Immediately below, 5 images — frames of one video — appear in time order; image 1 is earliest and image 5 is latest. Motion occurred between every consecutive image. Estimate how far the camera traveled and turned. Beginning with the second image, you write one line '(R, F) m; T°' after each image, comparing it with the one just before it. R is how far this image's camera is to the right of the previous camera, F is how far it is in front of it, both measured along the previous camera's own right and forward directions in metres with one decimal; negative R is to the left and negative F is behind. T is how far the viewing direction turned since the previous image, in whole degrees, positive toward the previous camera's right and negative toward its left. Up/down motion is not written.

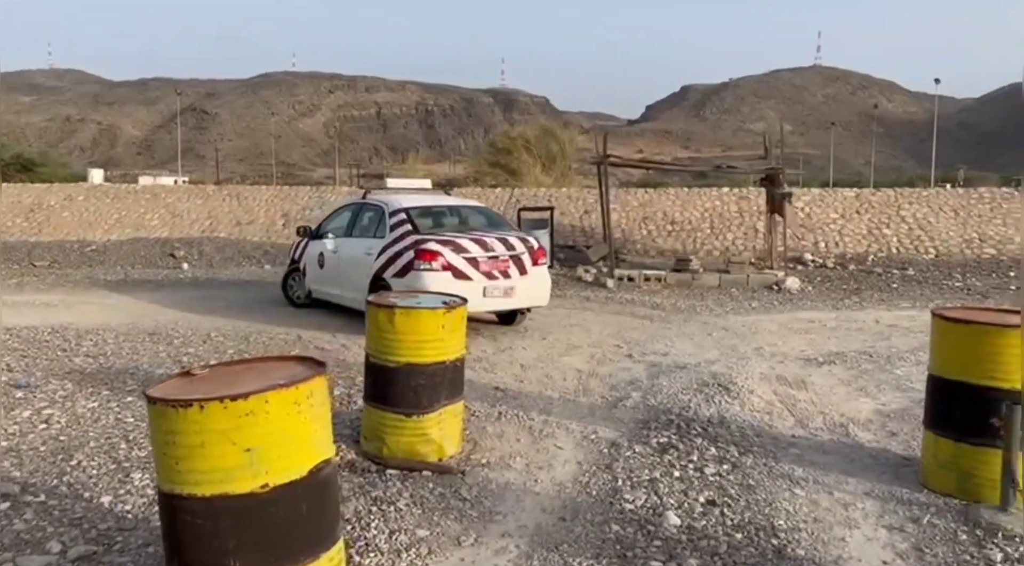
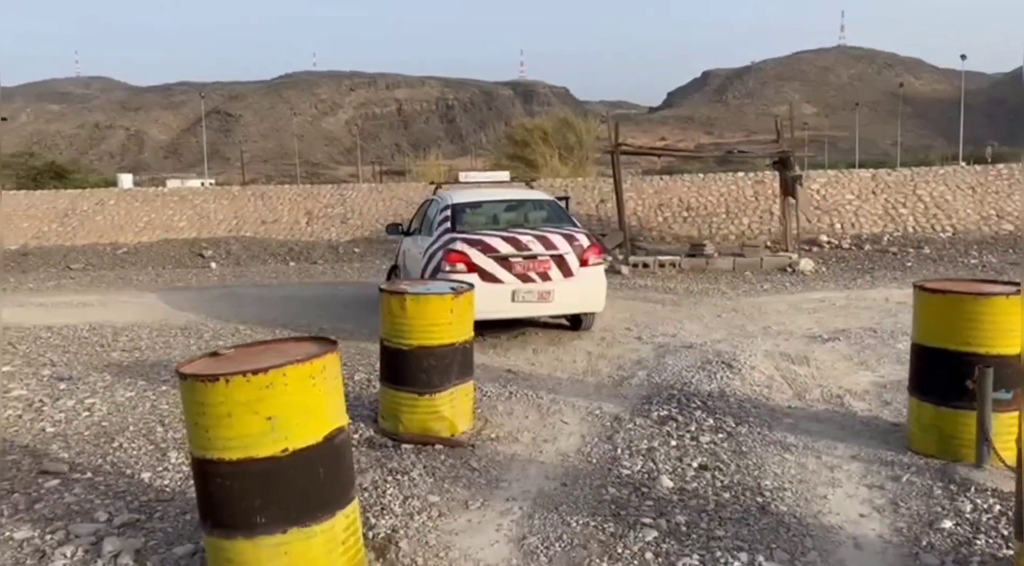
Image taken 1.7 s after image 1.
(+0.2, -0.3) m; -2°
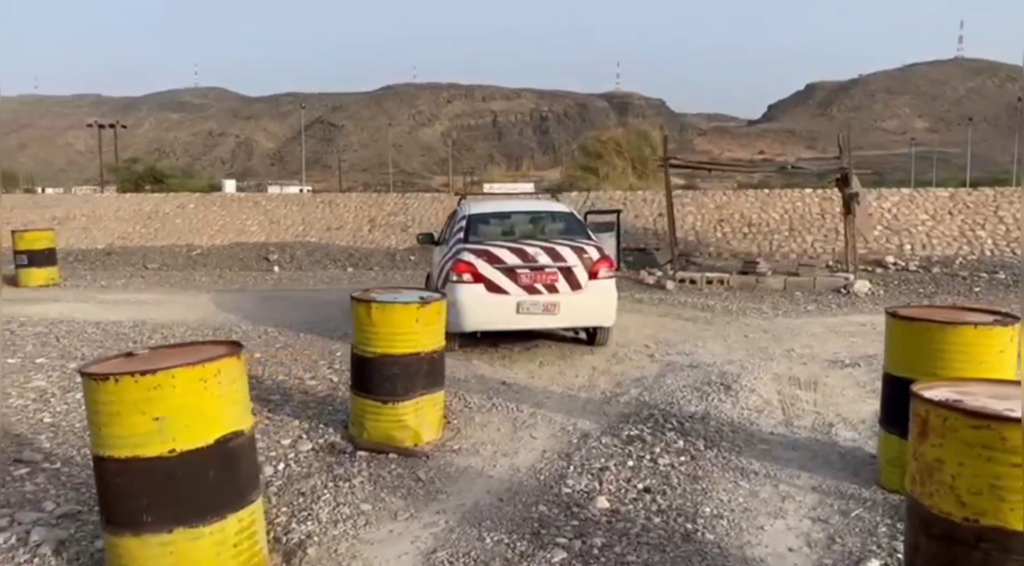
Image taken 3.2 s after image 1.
(+0.8, +0.1) m; -6°
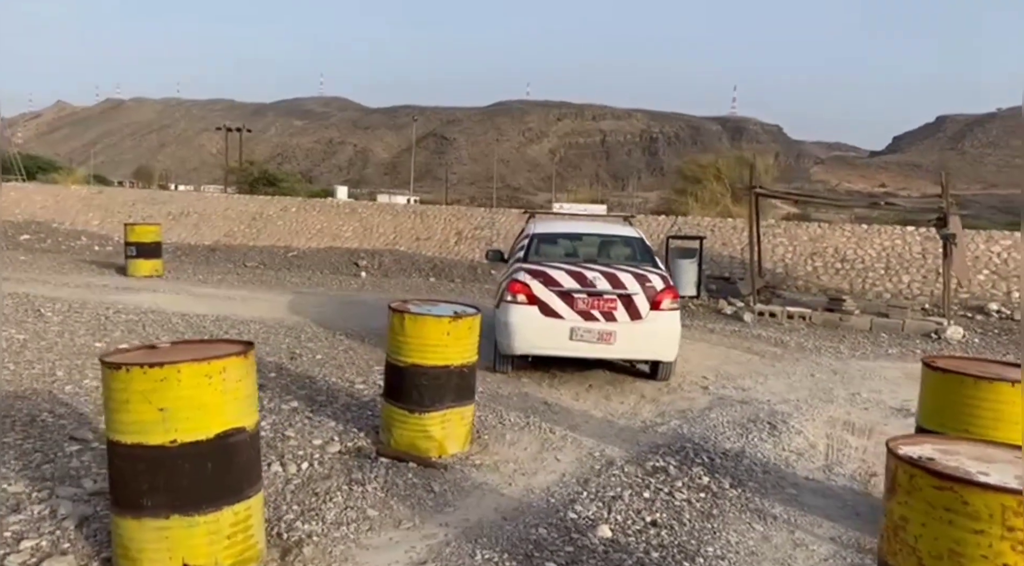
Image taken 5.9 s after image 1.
(+0.5, 0.0) m; -7°
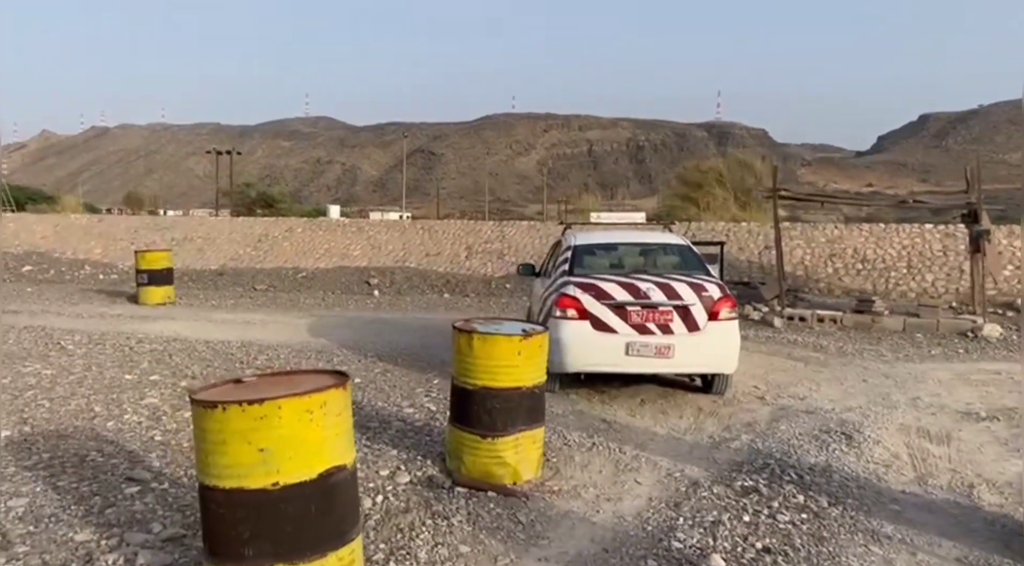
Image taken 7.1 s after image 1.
(-0.5, +0.3) m; +1°
